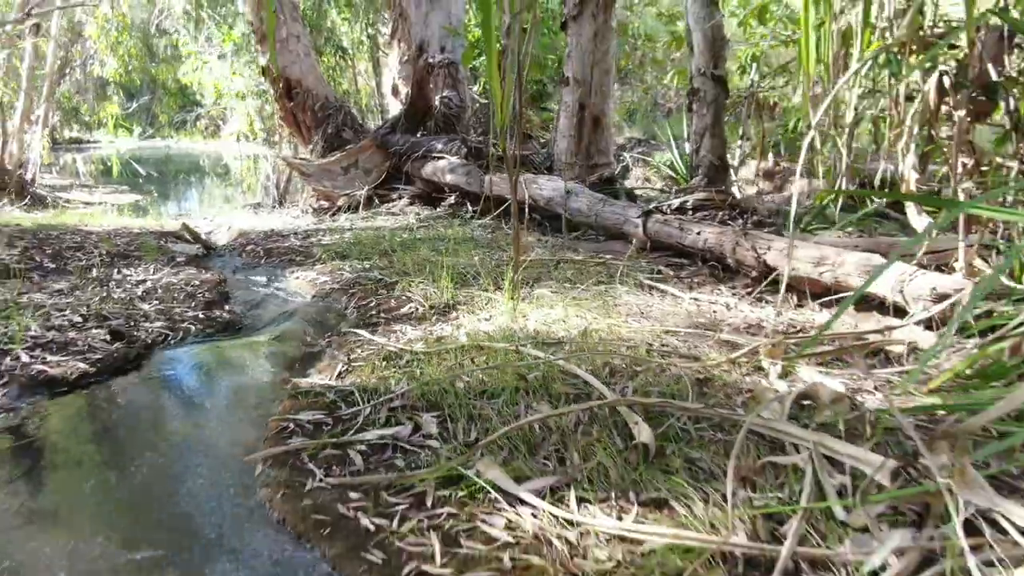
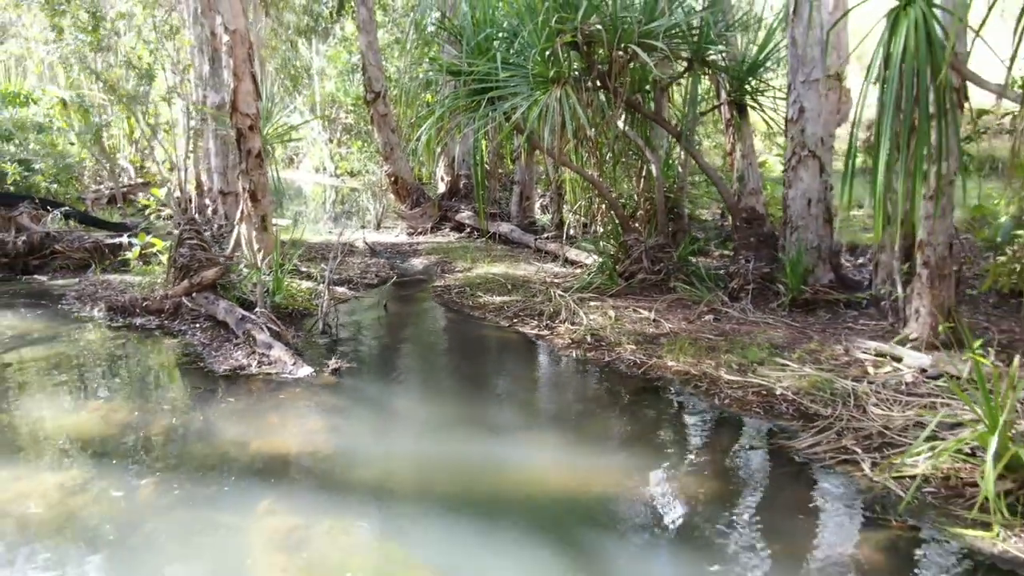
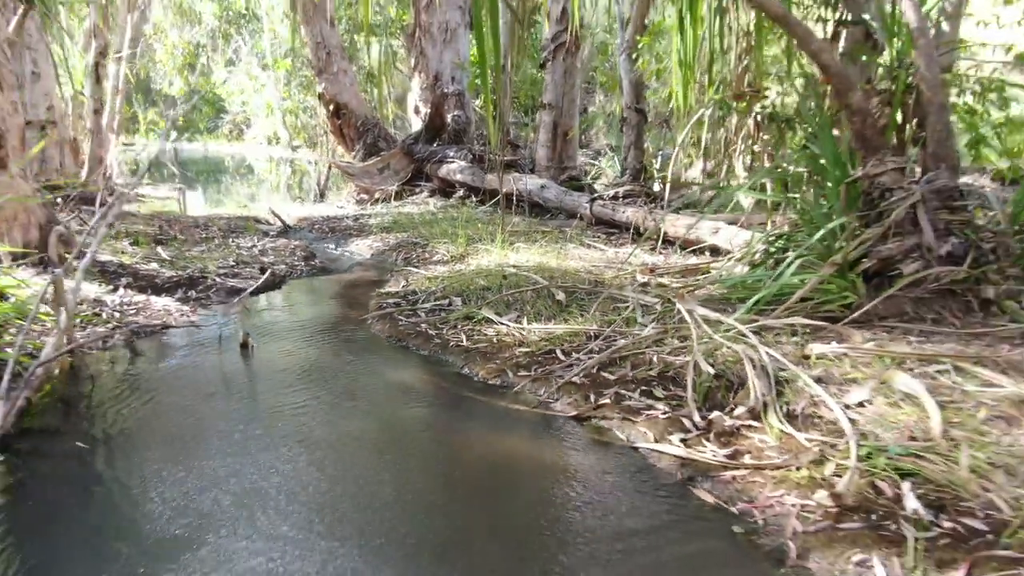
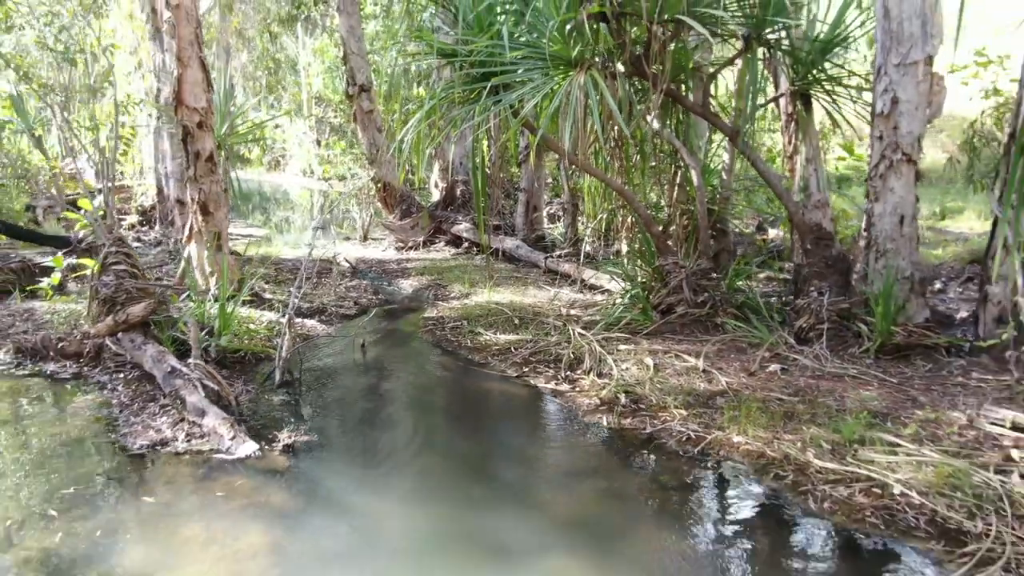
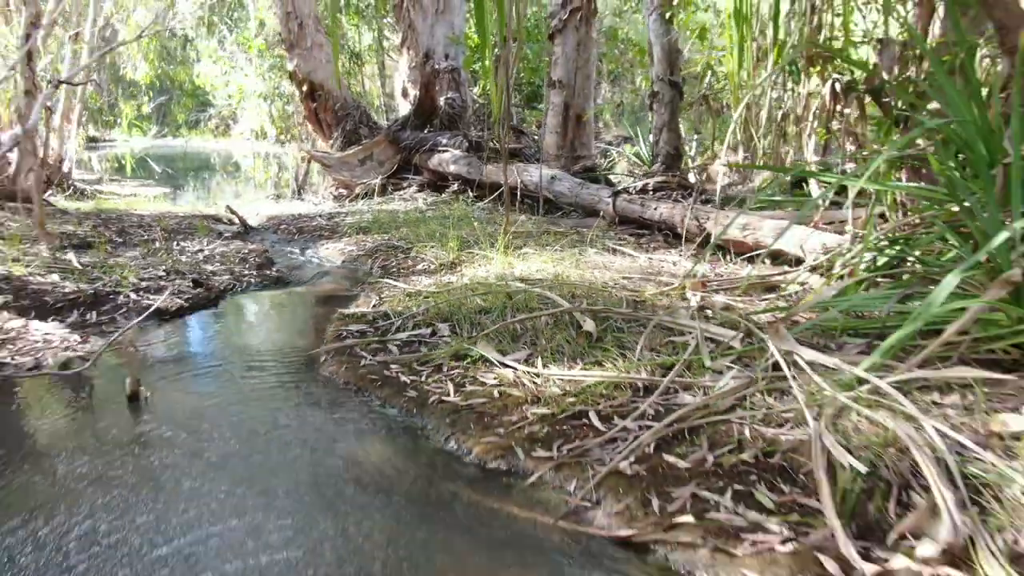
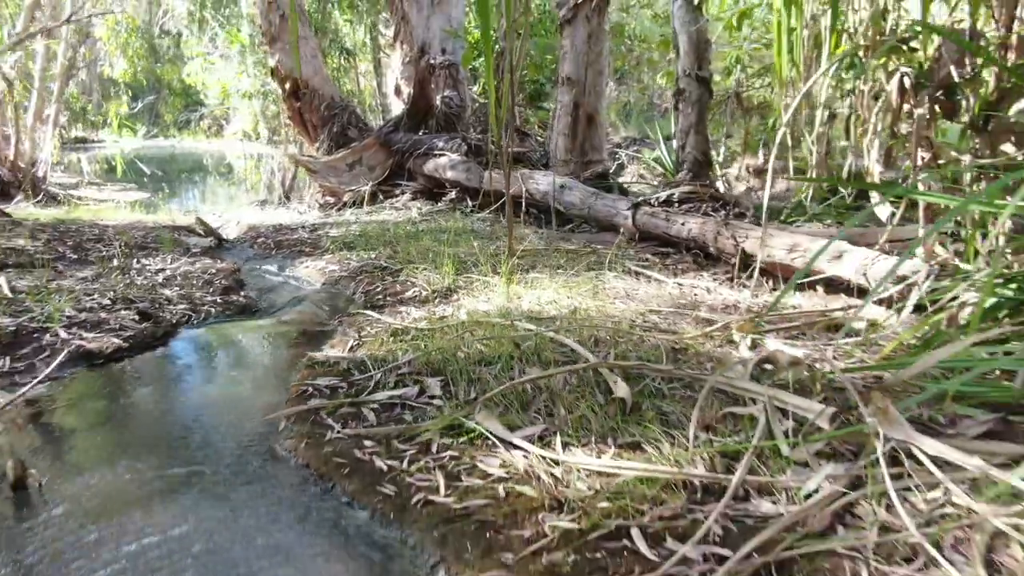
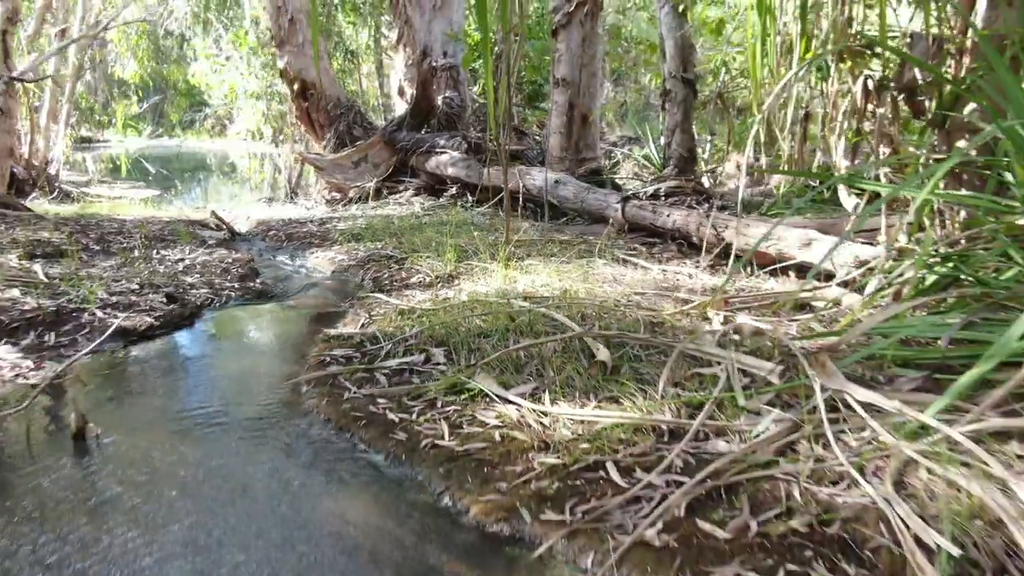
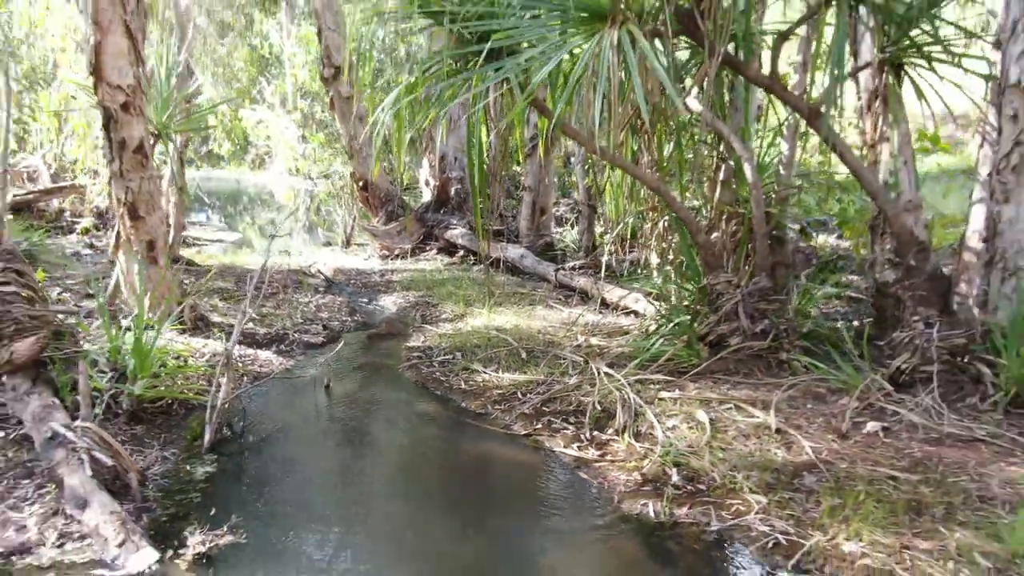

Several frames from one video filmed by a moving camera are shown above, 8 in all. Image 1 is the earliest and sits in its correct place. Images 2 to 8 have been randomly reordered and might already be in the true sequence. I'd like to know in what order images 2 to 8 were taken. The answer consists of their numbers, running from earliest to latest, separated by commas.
6, 7, 5, 3, 8, 4, 2
